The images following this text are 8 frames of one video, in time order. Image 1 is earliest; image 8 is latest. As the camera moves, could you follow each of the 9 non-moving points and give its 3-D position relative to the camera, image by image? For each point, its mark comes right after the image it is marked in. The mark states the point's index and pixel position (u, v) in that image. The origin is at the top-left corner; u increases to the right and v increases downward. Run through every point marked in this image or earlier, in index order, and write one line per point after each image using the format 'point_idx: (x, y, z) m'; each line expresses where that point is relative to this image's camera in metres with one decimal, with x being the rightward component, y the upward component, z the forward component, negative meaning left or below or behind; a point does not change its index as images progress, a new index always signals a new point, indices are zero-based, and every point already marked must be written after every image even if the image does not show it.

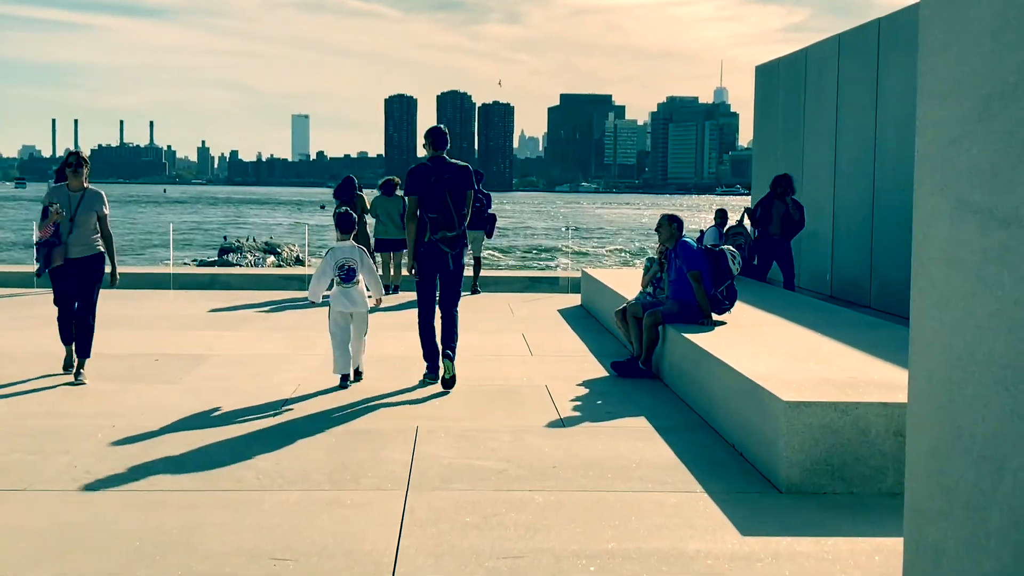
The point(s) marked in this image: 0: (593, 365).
0: (+0.5, -0.5, +8.3) m
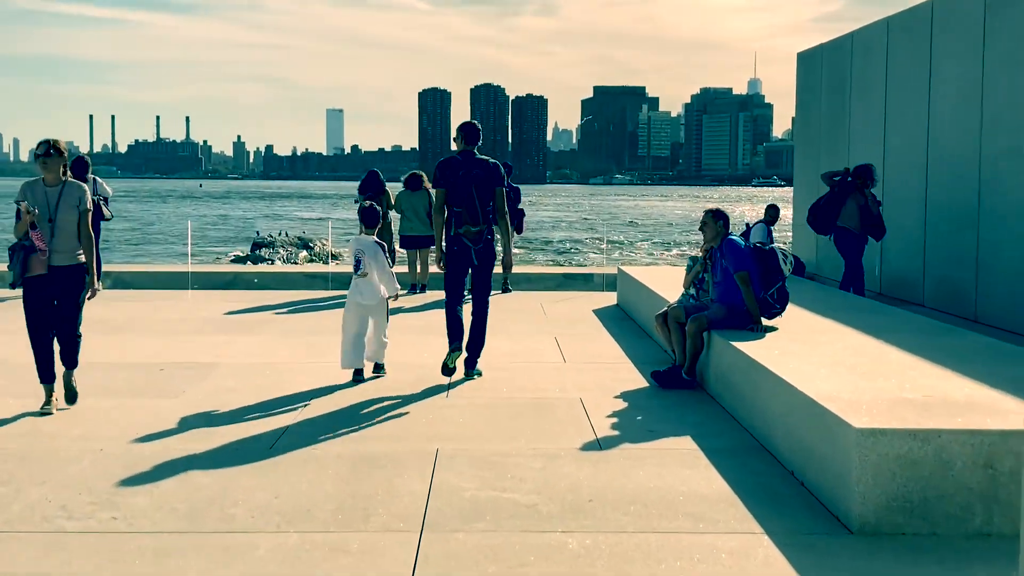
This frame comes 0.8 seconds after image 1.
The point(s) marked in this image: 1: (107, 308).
0: (+0.7, -0.5, +7.7) m
1: (-3.6, -0.2, +11.1) m
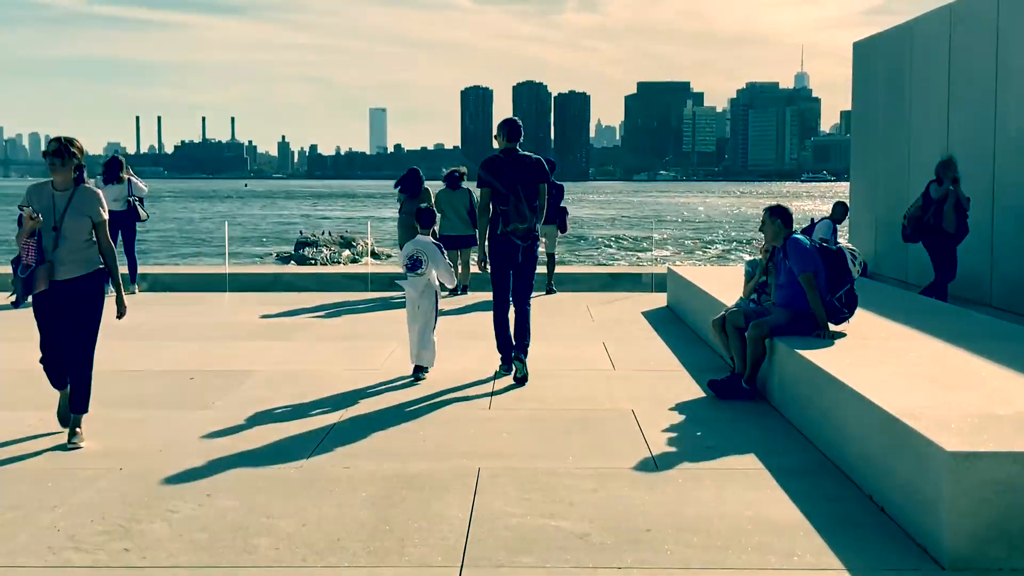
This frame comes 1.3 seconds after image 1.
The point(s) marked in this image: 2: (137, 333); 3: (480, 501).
0: (+1.0, -0.5, +7.2) m
1: (-3.2, -0.2, +10.8) m
2: (-2.8, -0.3, +9.5) m
3: (-0.1, -0.8, +4.6) m
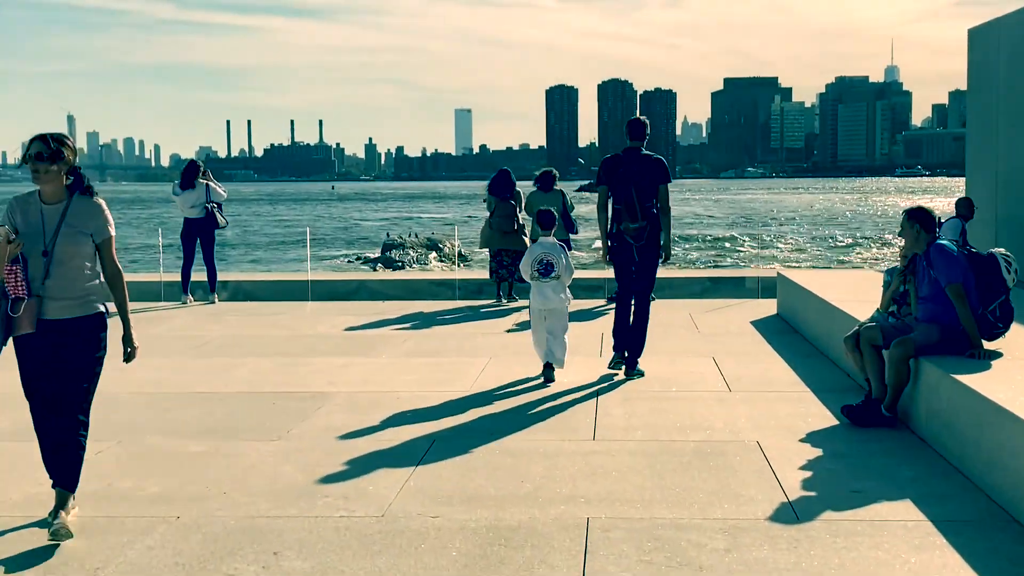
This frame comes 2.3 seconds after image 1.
0: (+1.5, -0.6, +6.4) m
1: (-2.4, -0.3, +10.3) m
2: (-2.1, -0.4, +8.9) m
3: (+0.2, -0.8, +3.9) m
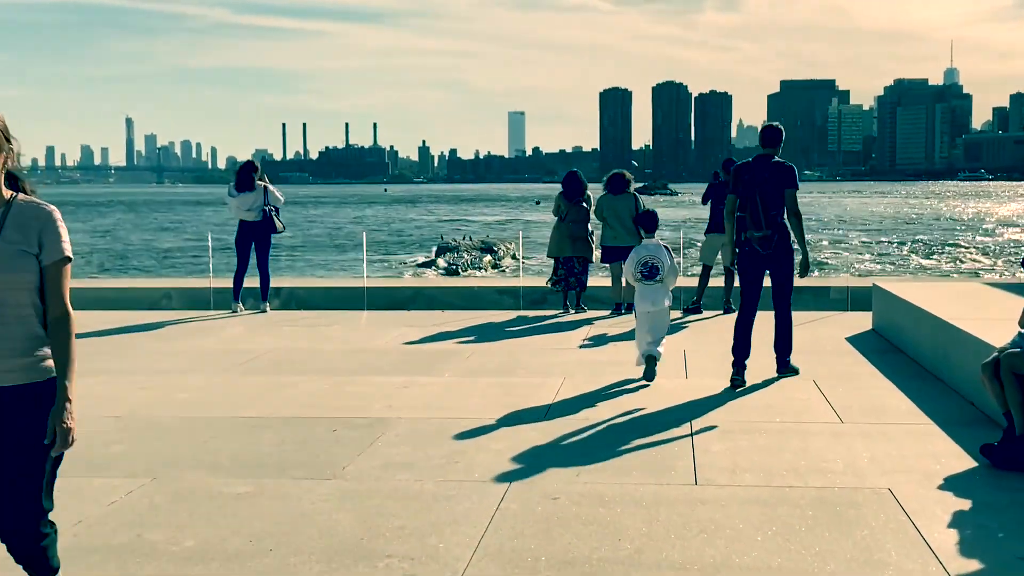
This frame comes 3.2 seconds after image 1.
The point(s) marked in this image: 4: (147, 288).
0: (+1.9, -0.7, +5.6) m
1: (-1.8, -0.4, +9.6) m
2: (-1.6, -0.5, +8.2) m
3: (+0.5, -0.9, +3.1) m
4: (-3.6, 0.0, +12.6) m
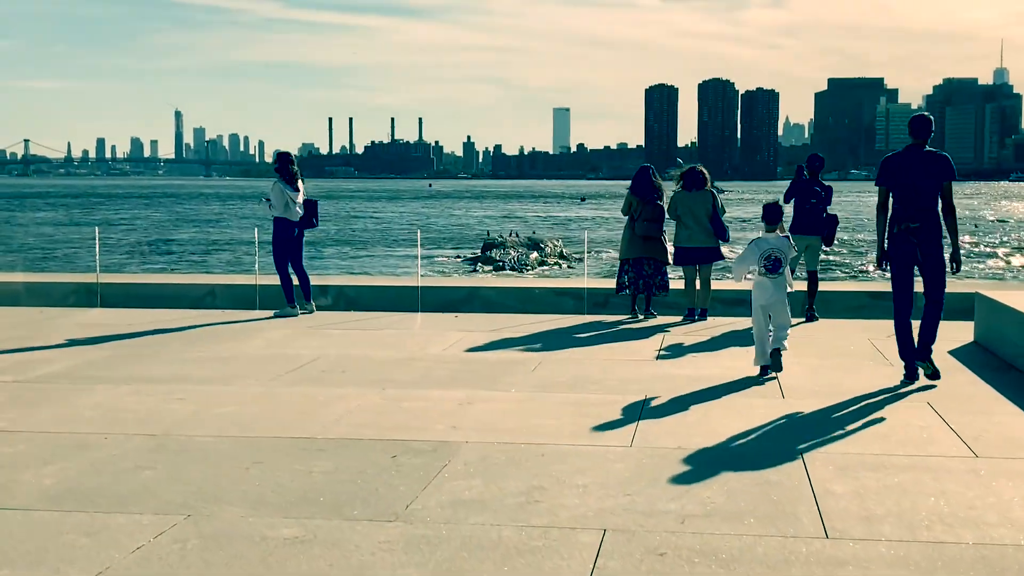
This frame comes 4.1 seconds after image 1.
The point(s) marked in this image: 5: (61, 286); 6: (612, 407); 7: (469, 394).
0: (+2.2, -0.8, +4.8) m
1: (-1.4, -0.4, +8.9) m
2: (-1.2, -0.5, +7.5) m
3: (+0.8, -1.0, +2.3) m
4: (-3.1, 0.0, +11.9) m
5: (-4.3, 0.0, +12.1) m
6: (+0.5, -0.6, +6.5) m
7: (-0.2, -0.6, +6.8) m
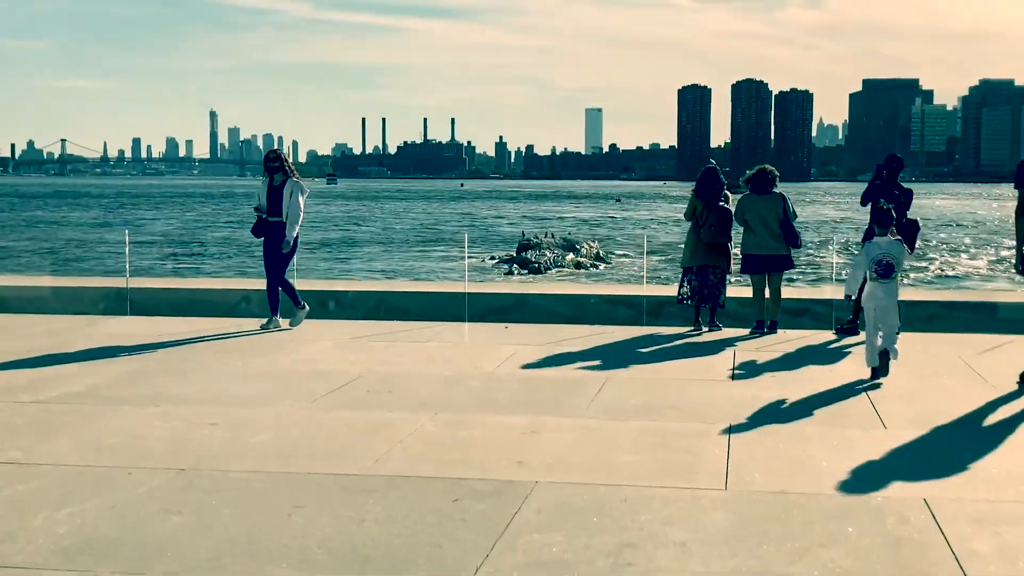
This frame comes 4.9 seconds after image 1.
0: (+2.5, -0.8, +4.0) m
1: (-1.0, -0.5, +8.3) m
2: (-0.9, -0.6, +6.9) m
3: (+1.0, -1.0, +1.6) m
4: (-2.6, 0.0, +11.3) m
5: (-3.8, 0.0, +11.5) m
6: (+0.8, -0.7, +5.8) m
7: (+0.1, -0.7, +6.1) m
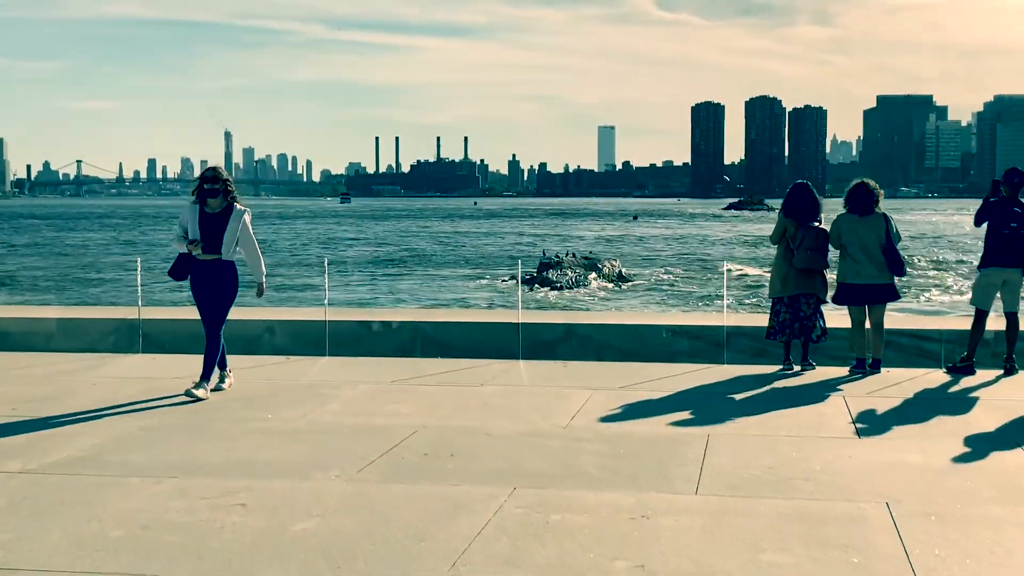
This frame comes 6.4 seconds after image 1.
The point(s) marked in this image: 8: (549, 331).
0: (+2.9, -1.0, +2.8) m
1: (-0.6, -0.7, +7.1) m
2: (-0.5, -0.8, +5.7) m
3: (+1.3, -1.2, +0.4) m
4: (-2.1, -0.3, +10.2) m
5: (-3.4, -0.3, +10.3) m
6: (+1.2, -0.9, +4.6) m
7: (+0.5, -0.8, +4.9) m
8: (+0.4, -0.4, +9.9) m
